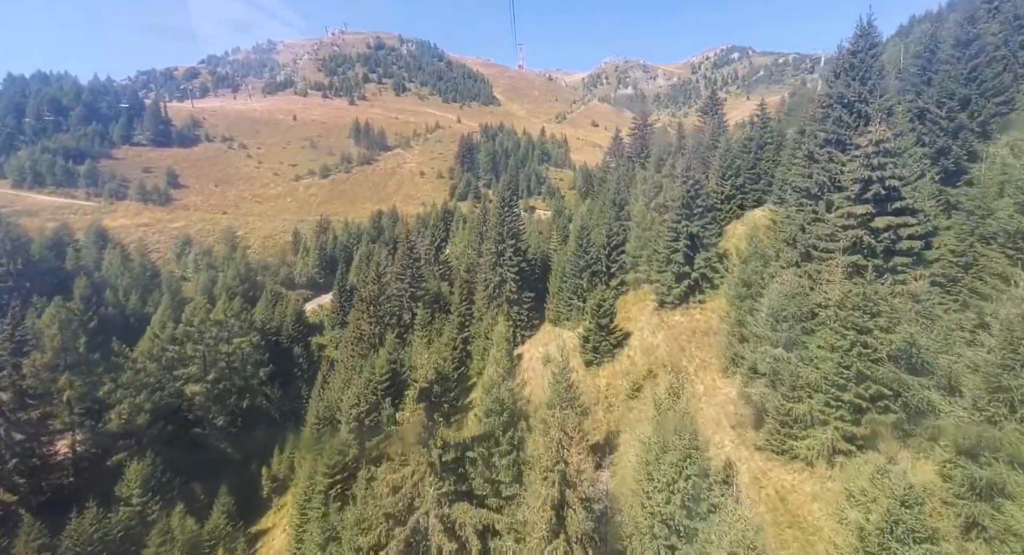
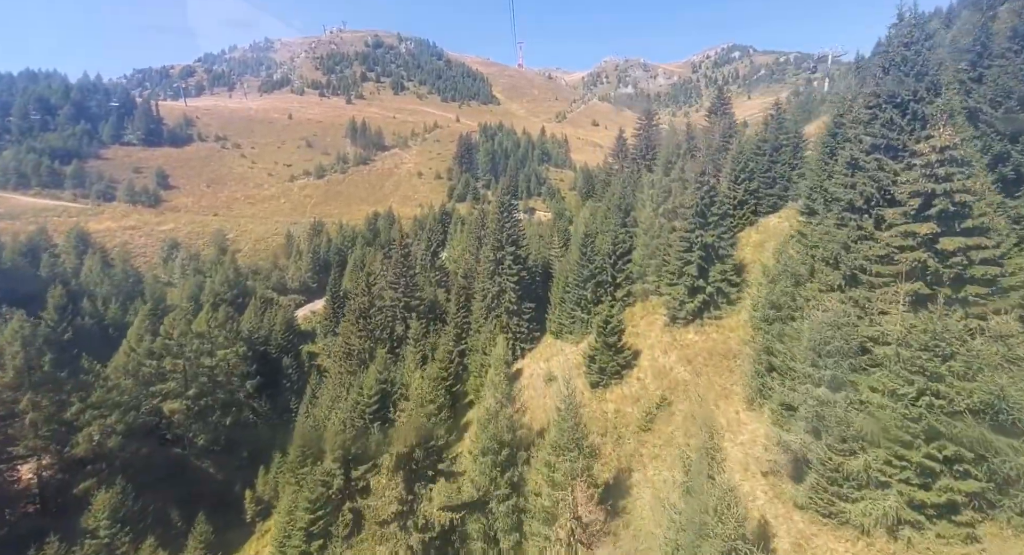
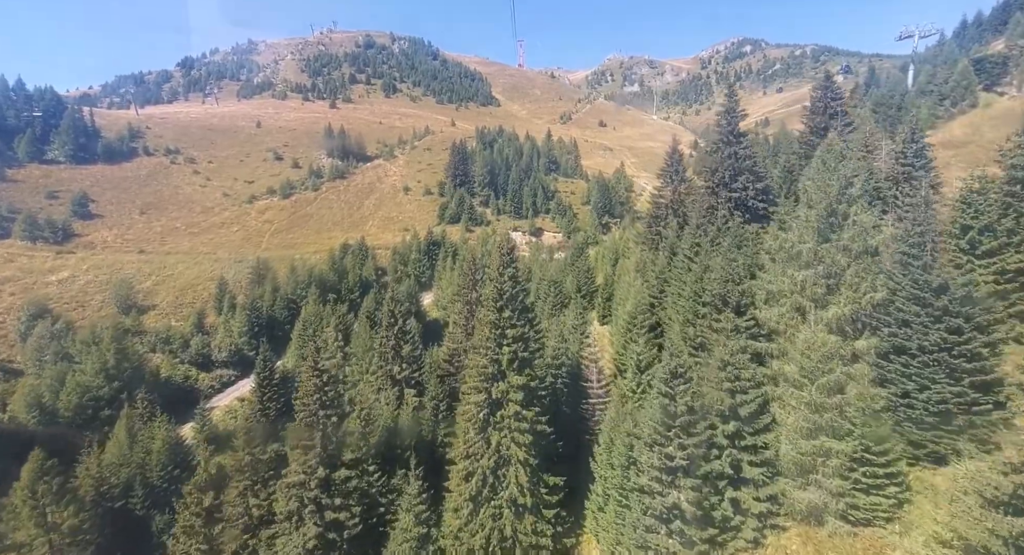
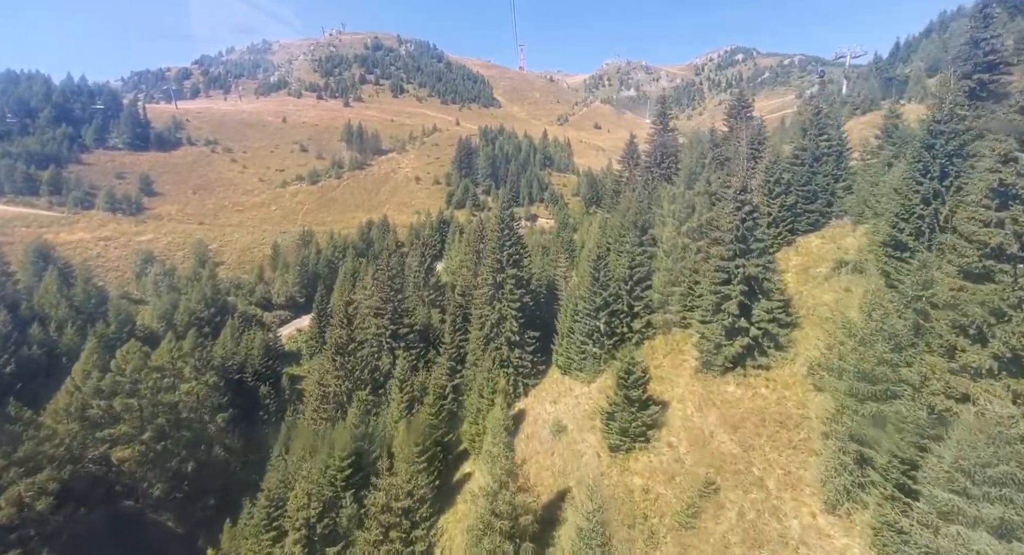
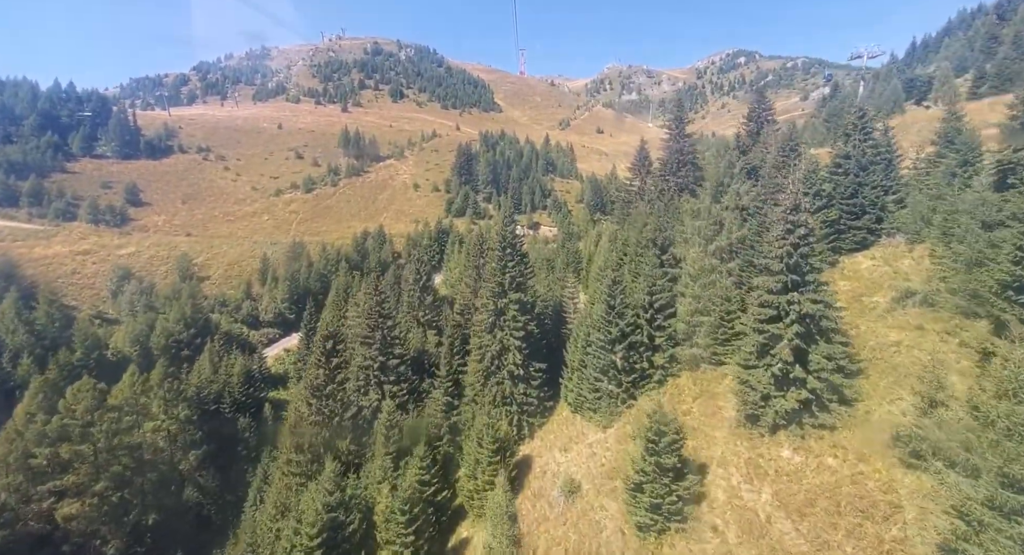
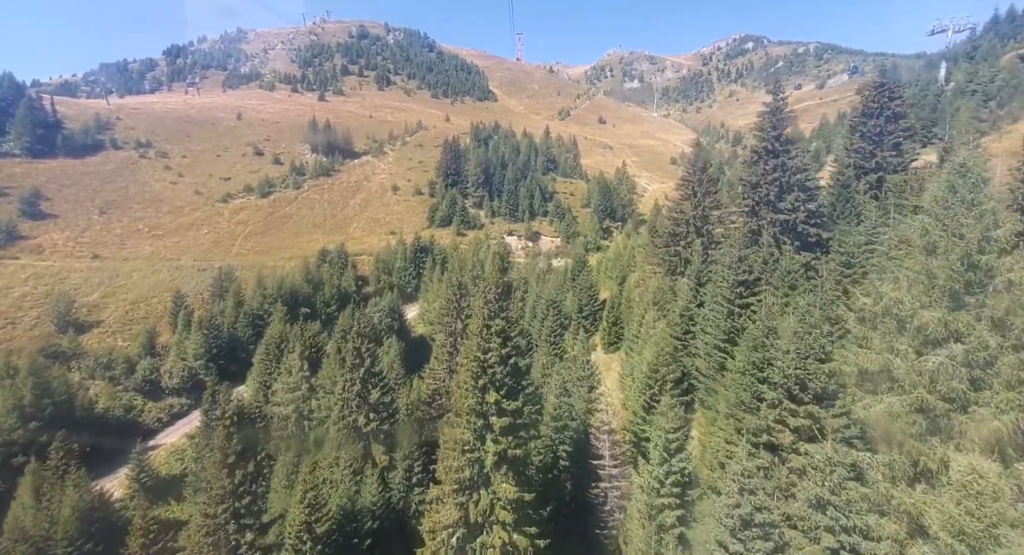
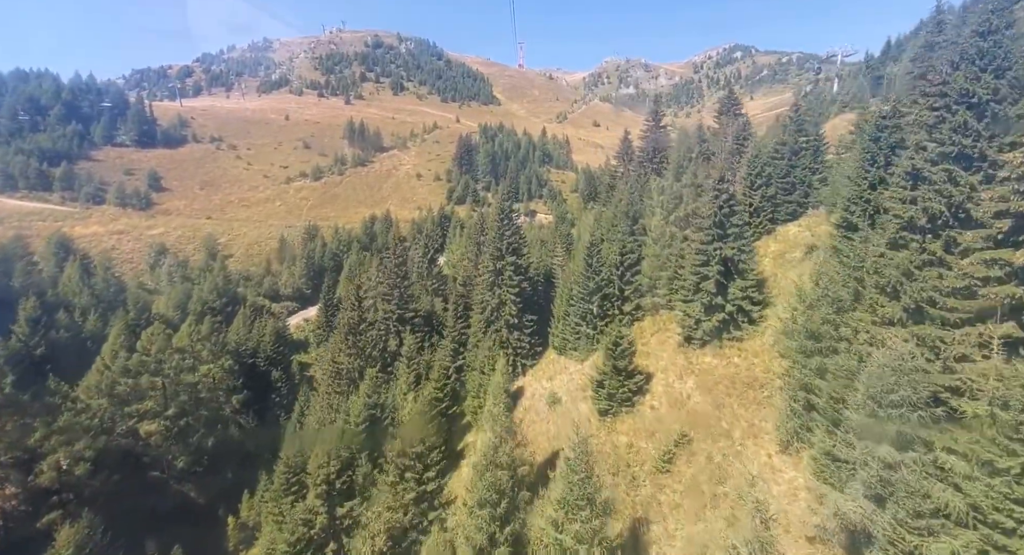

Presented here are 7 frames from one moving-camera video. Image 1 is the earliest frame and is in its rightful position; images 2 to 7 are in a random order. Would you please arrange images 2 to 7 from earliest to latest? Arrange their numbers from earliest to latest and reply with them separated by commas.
2, 7, 4, 5, 3, 6
